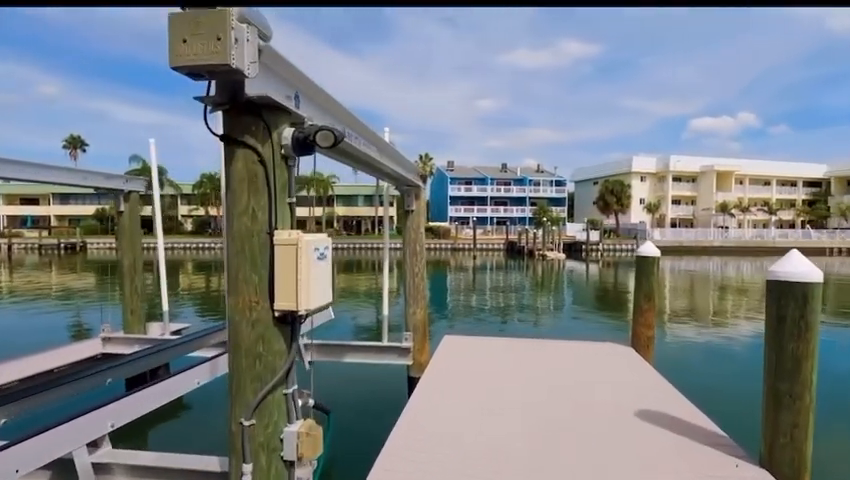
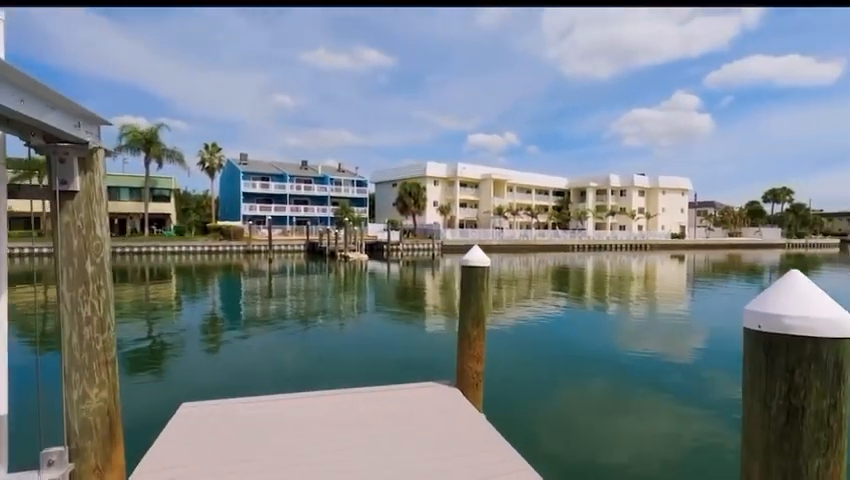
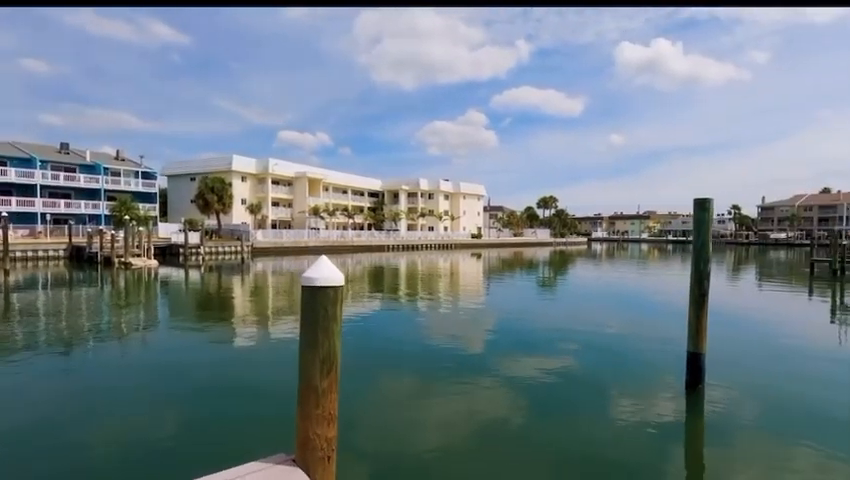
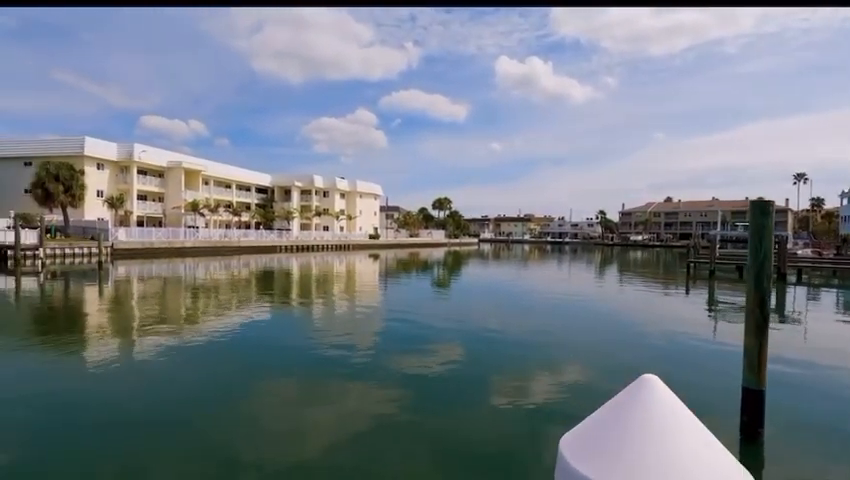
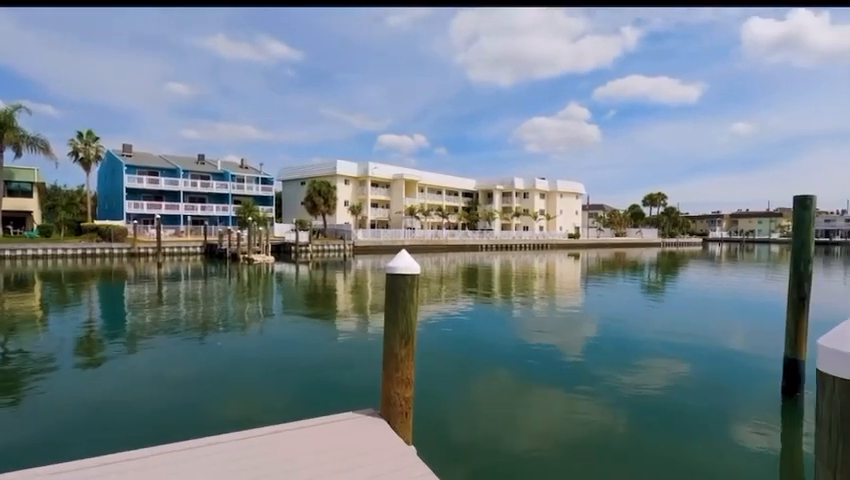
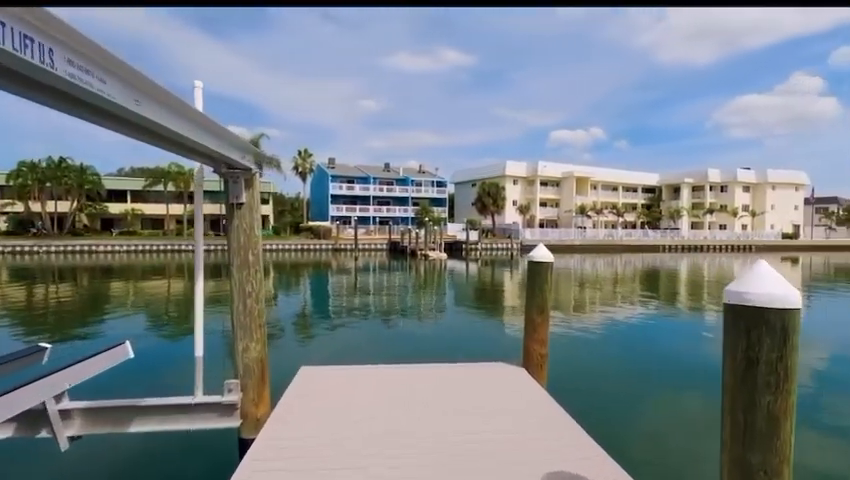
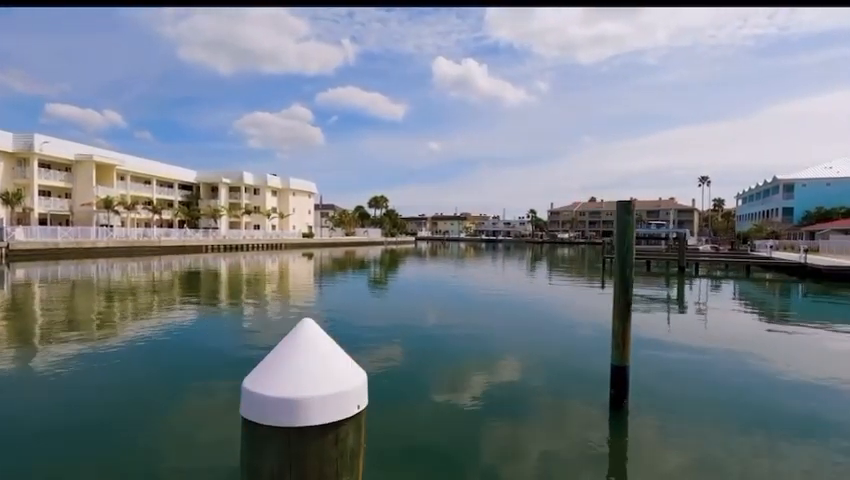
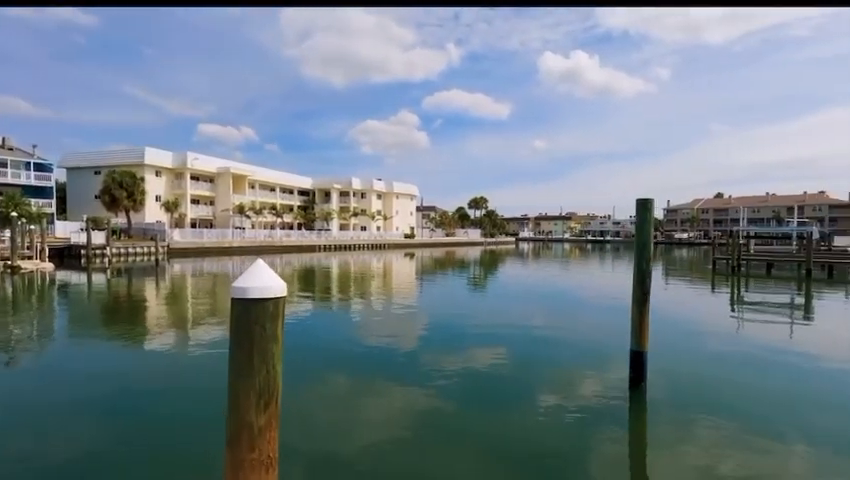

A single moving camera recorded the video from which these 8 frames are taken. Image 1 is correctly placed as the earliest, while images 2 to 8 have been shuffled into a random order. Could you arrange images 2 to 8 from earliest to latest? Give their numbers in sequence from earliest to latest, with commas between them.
6, 2, 5, 3, 8, 7, 4
